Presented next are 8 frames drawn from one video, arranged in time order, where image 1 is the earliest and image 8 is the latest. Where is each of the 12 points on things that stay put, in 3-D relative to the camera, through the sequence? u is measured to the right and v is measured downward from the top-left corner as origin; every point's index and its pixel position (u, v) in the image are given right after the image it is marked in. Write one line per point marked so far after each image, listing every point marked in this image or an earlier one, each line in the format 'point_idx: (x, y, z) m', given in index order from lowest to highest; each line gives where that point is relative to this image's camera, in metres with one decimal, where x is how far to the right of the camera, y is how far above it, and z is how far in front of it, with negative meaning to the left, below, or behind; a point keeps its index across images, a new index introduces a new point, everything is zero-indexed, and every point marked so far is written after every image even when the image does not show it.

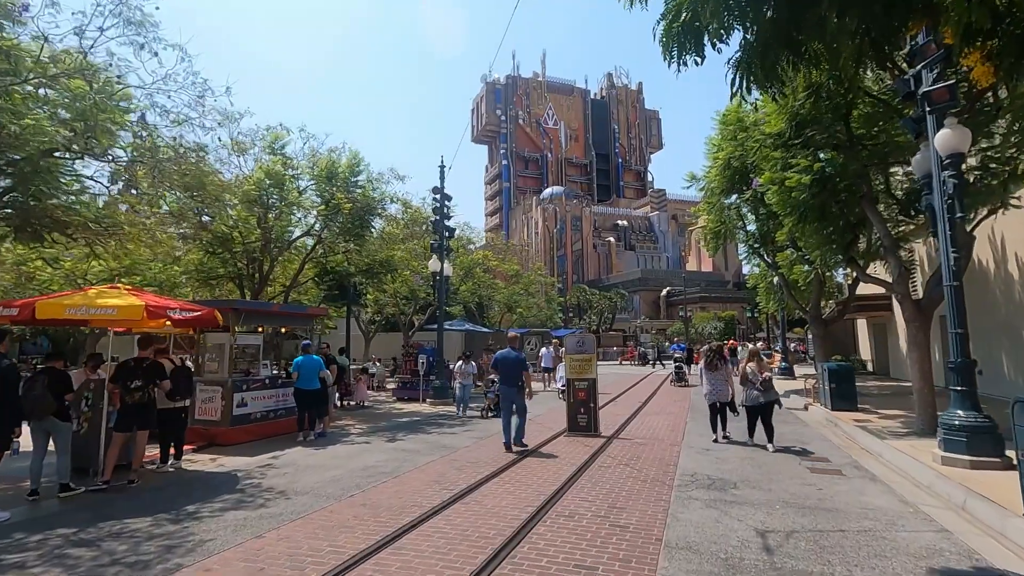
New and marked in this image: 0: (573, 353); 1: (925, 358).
0: (+1.4, -1.5, +12.2) m
1: (+8.4, -1.4, +10.9) m
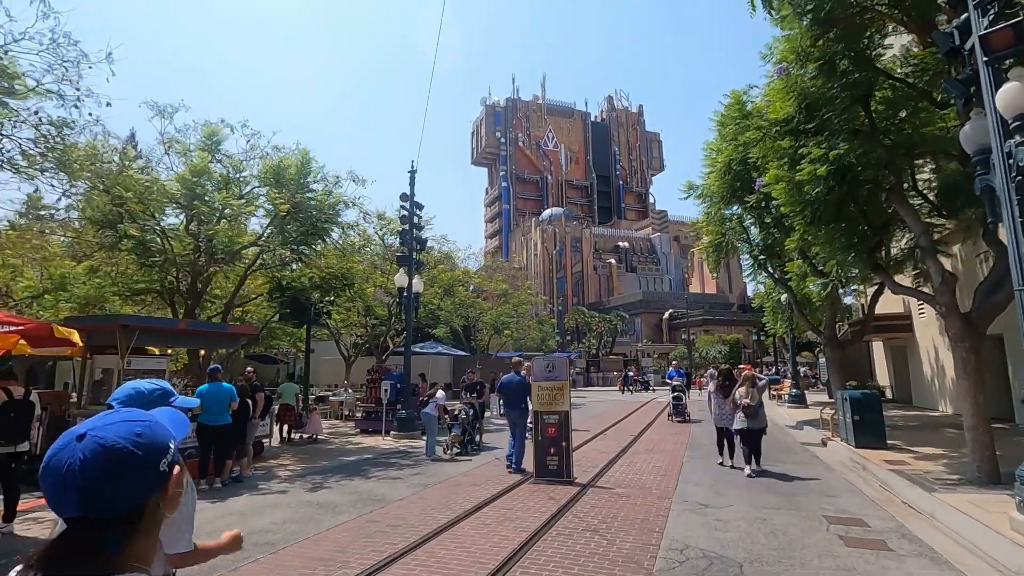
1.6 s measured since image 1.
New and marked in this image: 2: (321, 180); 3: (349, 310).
0: (+0.5, -1.7, +10.0) m
1: (+7.5, -1.6, +8.7) m
2: (-5.3, +3.0, +14.8) m
3: (-5.8, -0.8, +19.1) m
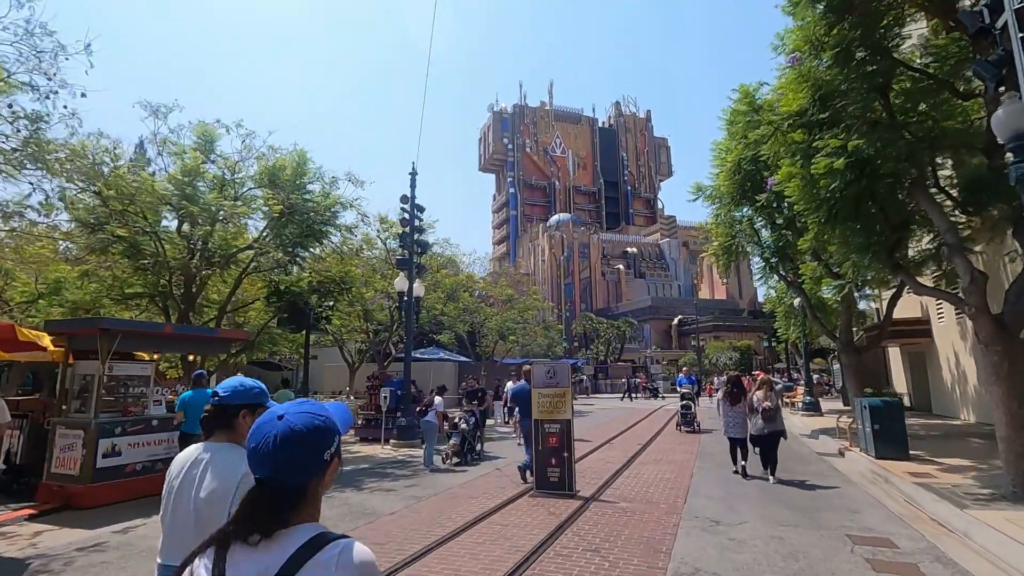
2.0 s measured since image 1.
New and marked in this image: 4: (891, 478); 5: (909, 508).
0: (+0.5, -1.8, +9.5) m
1: (+7.5, -1.6, +8.0) m
2: (-5.2, +2.9, +14.5) m
3: (-5.7, -0.9, +18.6) m
4: (+7.1, -3.5, +10.0) m
5: (+6.1, -3.4, +8.2) m
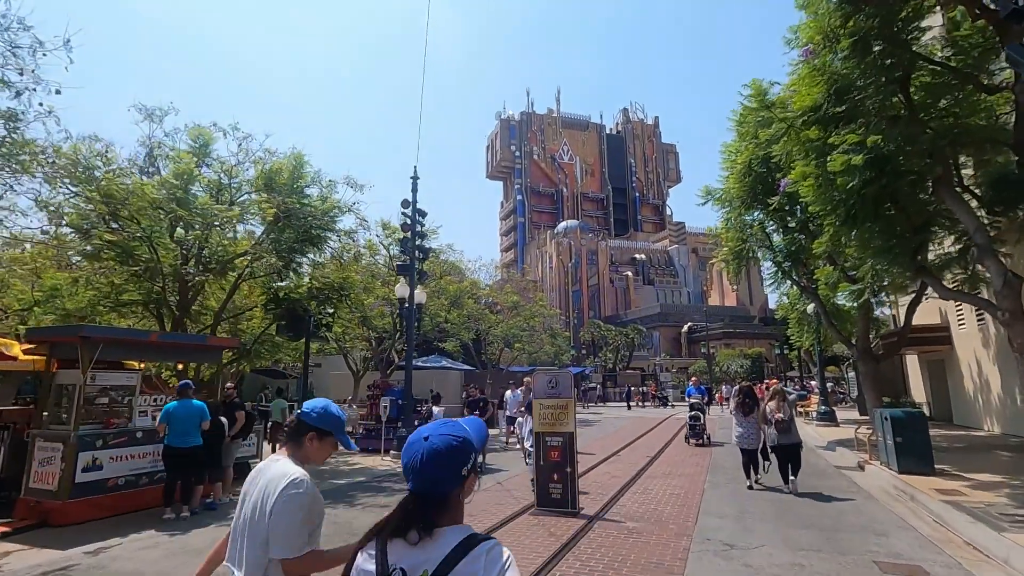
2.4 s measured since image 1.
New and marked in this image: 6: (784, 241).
0: (+0.5, -1.8, +9.0) m
1: (+7.5, -1.6, +7.4) m
2: (-5.2, +2.7, +14.1) m
3: (-5.5, -1.2, +18.2) m
4: (+7.1, -3.6, +9.4) m
5: (+6.1, -3.4, +7.6) m
6: (+8.8, +1.5, +17.4) m
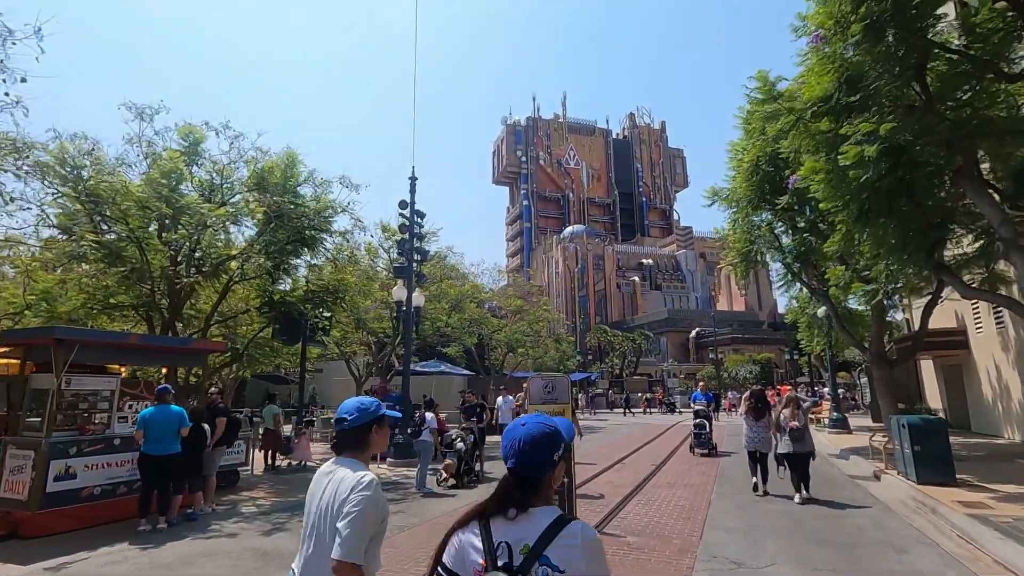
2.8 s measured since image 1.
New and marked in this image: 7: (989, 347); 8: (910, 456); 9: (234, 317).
0: (+0.4, -1.8, +8.5) m
1: (+7.4, -1.6, +6.9) m
2: (-5.2, +2.7, +13.8) m
3: (-5.5, -1.3, +17.9) m
4: (+7.0, -3.6, +8.8) m
5: (+5.9, -3.4, +7.0) m
6: (+8.8, +1.5, +16.9) m
7: (+16.8, -2.1, +18.8) m
8: (+8.1, -3.4, +10.9) m
9: (-8.1, -0.8, +15.7) m
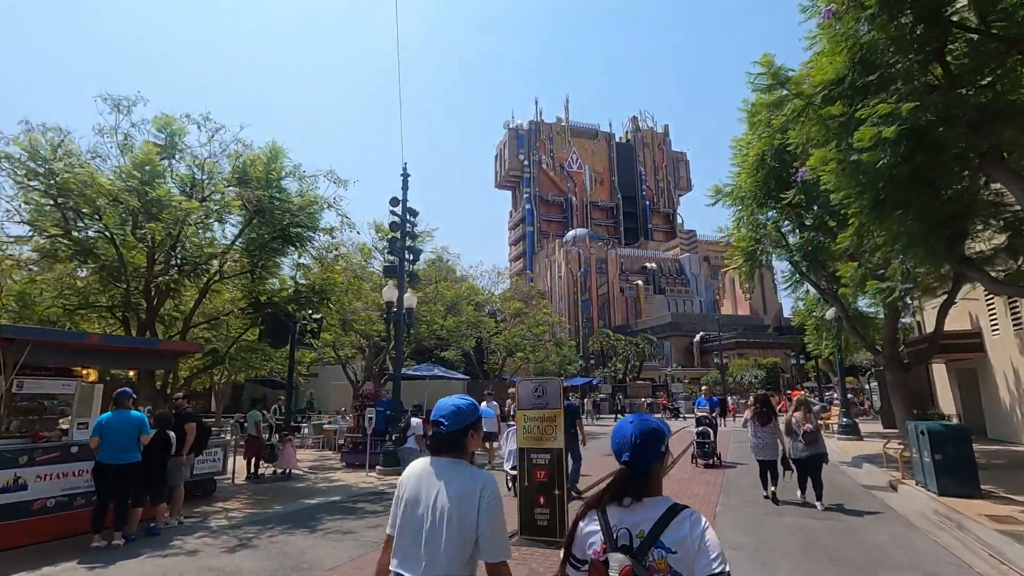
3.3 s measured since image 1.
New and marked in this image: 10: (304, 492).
0: (+0.2, -1.8, +7.9) m
1: (+7.2, -1.5, +6.1) m
2: (-5.3, +2.7, +13.2) m
3: (-5.6, -1.3, +17.2) m
4: (+6.8, -3.5, +8.1) m
5: (+5.7, -3.3, +6.3) m
6: (+8.7, +1.5, +16.2) m
7: (+16.6, -2.1, +18.1) m
8: (+7.9, -3.4, +10.1) m
9: (-8.3, -0.9, +15.1) m
10: (-4.7, -4.6, +12.1) m
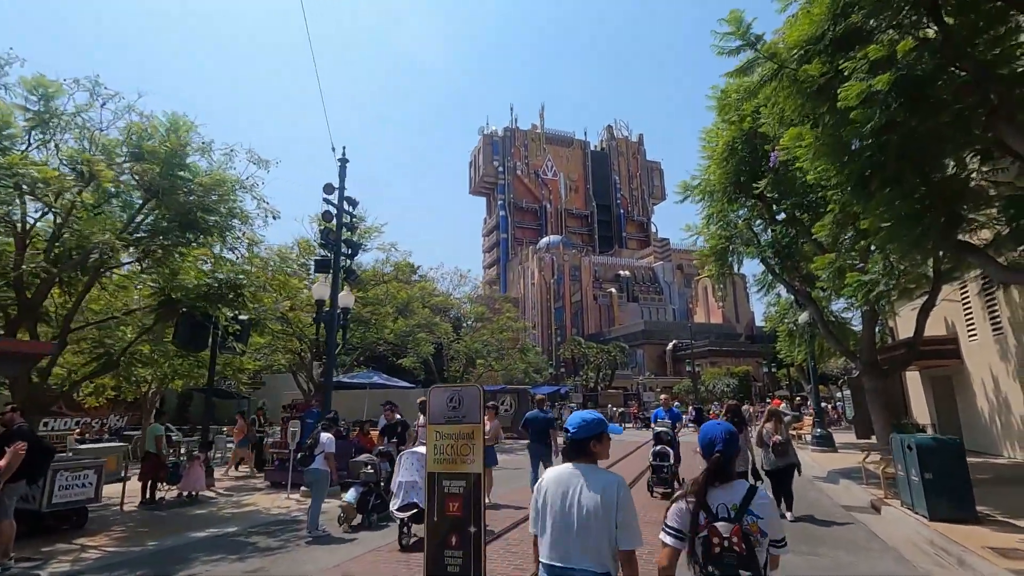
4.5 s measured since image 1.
0: (-0.8, -1.6, +6.3) m
1: (+6.2, -1.3, +4.9) m
2: (-6.6, +2.8, +11.4) m
3: (-7.1, -1.2, +15.4) m
4: (+5.7, -3.4, +6.8) m
5: (+4.7, -3.1, +5.0) m
6: (+7.3, +1.4, +15.0) m
7: (+15.1, -2.2, +17.2) m
8: (+6.7, -3.3, +8.9) m
9: (-9.6, -0.7, +13.2) m
10: (-6.0, -4.4, +10.3) m
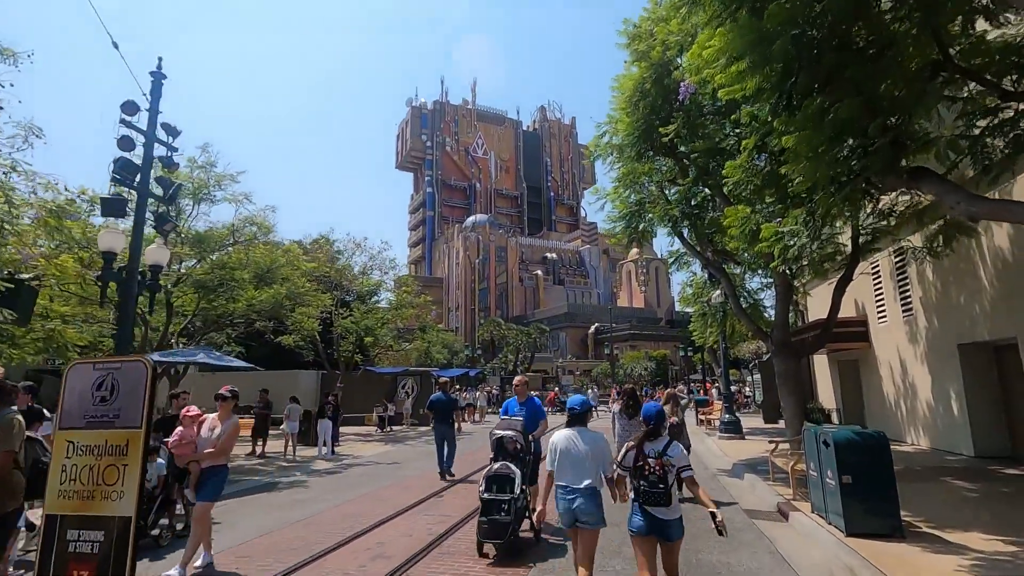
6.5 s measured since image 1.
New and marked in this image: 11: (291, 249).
0: (-2.9, -0.9, +3.6) m
1: (+4.3, -0.9, +3.0) m
2: (-9.1, +3.8, +7.9) m
3: (-10.2, -0.1, +11.9) m
4: (+3.6, -2.9, +4.9) m
5: (+2.8, -2.6, +3.0) m
6: (+4.2, +2.2, +13.2) m
7: (+11.6, -1.5, +16.4) m
8: (+4.3, -2.7, +7.1) m
9: (-12.4, +0.4, +9.3) m
10: (-8.5, -3.5, +7.0) m
11: (-7.9, +1.4, +19.3) m
